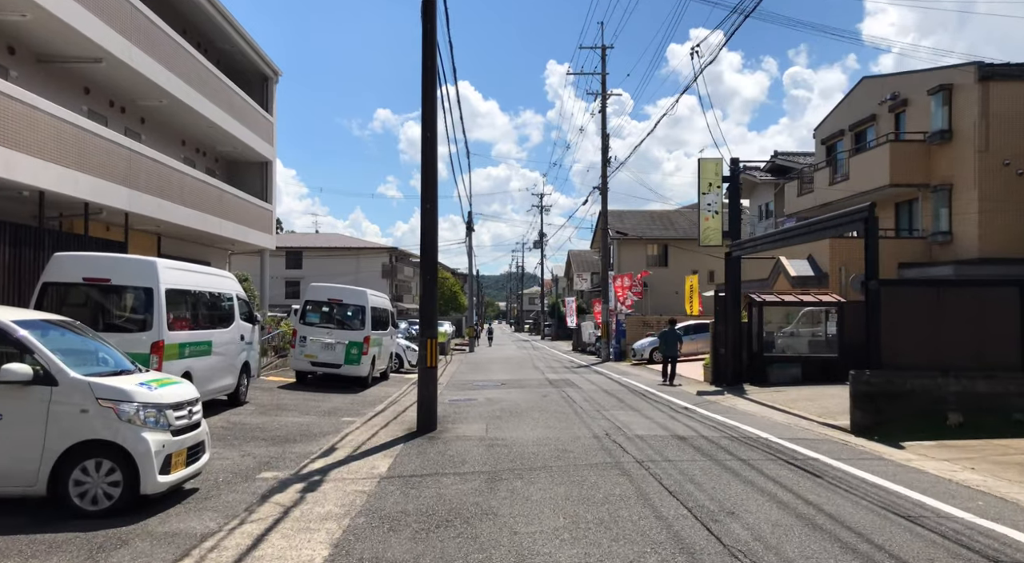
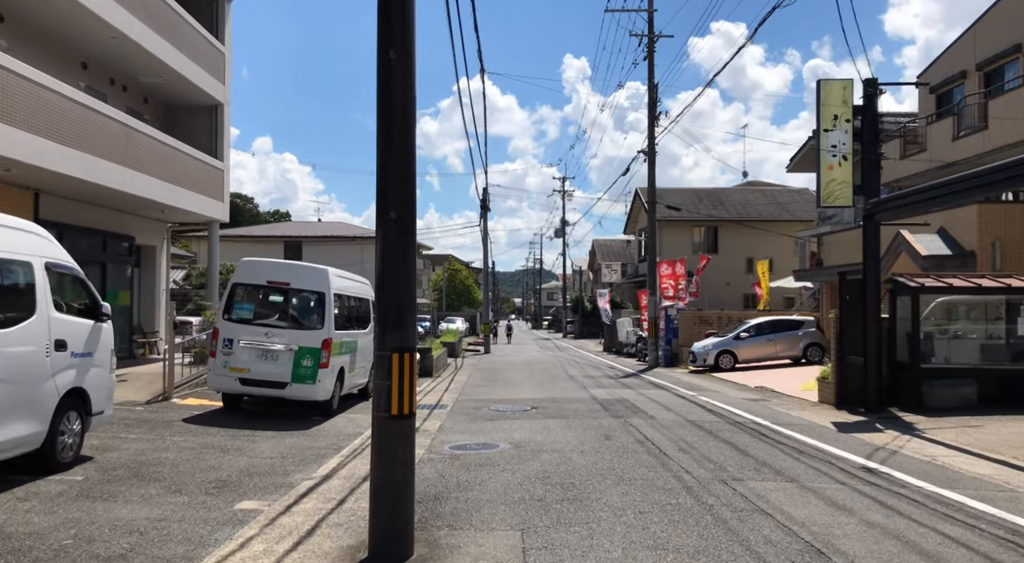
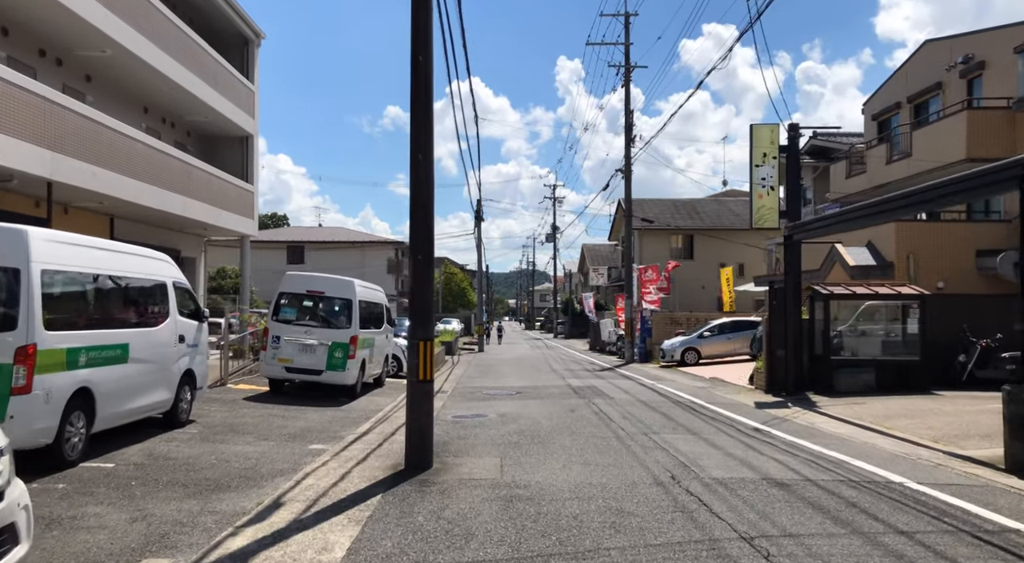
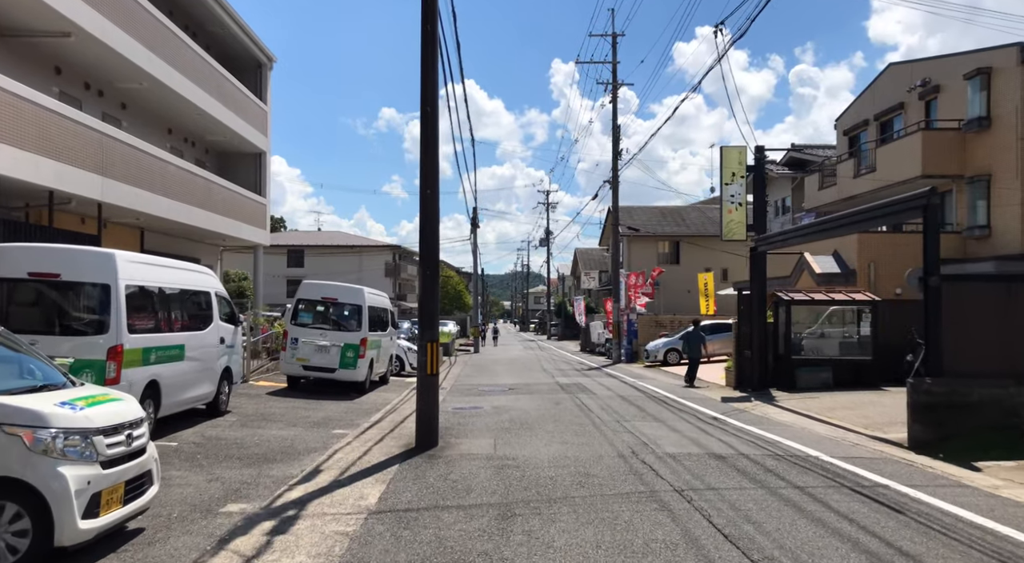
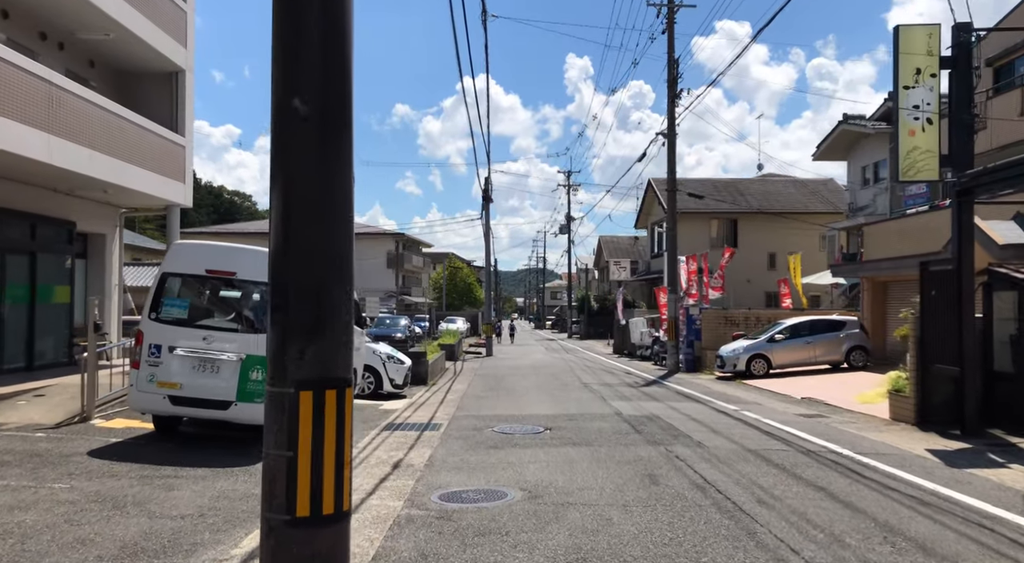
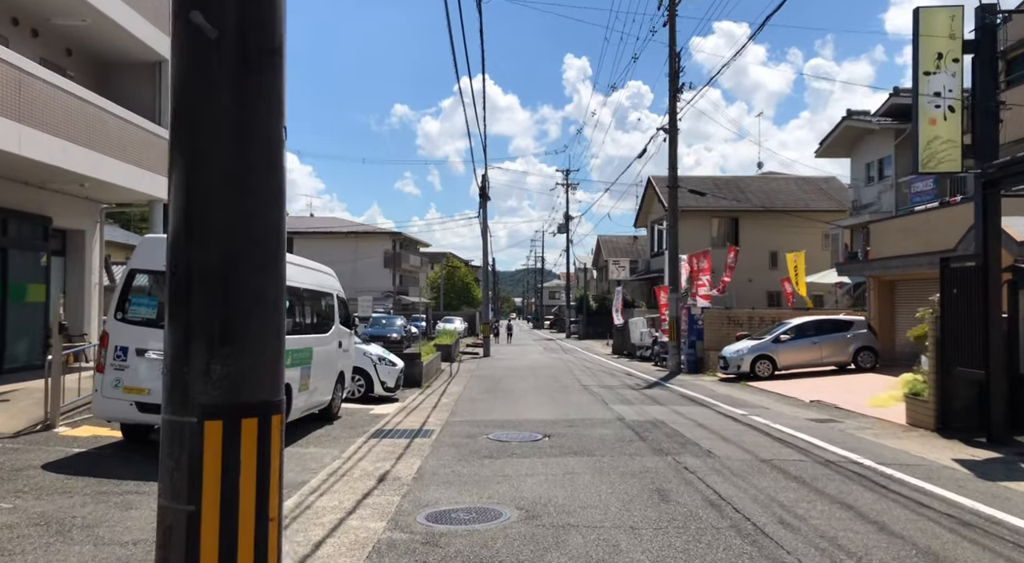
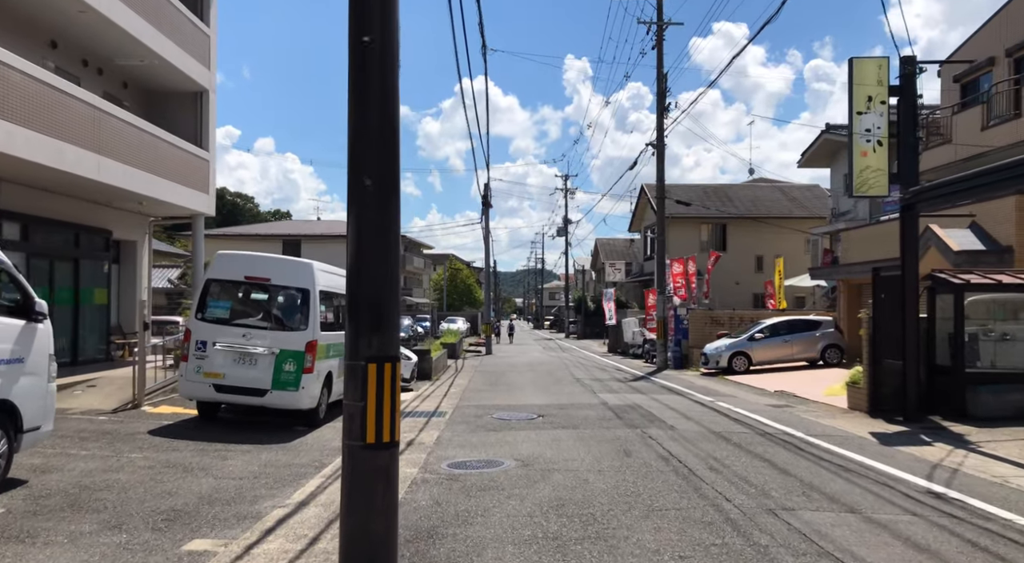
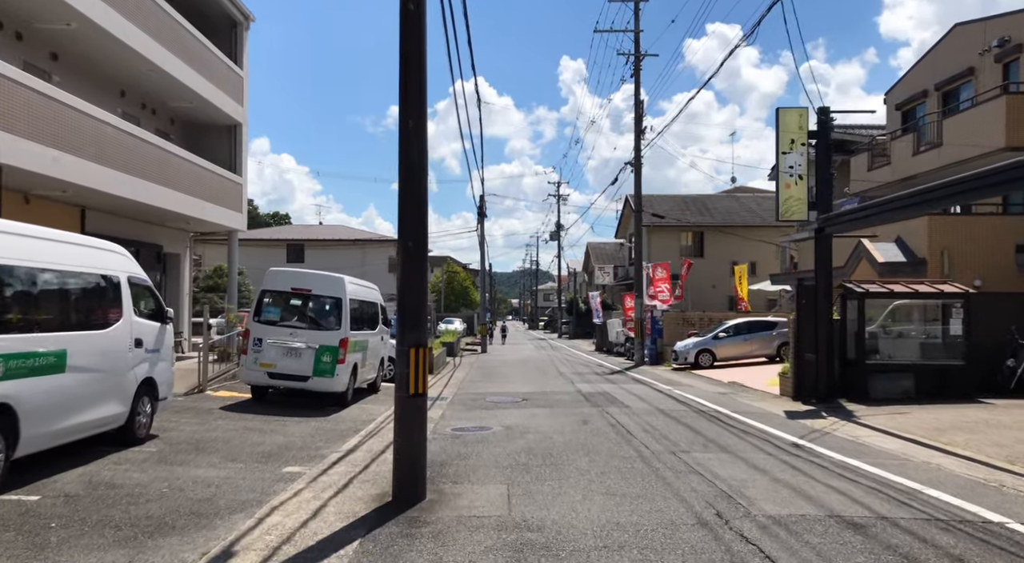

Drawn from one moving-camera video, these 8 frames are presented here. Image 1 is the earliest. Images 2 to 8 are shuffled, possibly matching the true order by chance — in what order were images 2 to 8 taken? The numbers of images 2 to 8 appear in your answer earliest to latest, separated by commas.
4, 3, 8, 2, 7, 5, 6
